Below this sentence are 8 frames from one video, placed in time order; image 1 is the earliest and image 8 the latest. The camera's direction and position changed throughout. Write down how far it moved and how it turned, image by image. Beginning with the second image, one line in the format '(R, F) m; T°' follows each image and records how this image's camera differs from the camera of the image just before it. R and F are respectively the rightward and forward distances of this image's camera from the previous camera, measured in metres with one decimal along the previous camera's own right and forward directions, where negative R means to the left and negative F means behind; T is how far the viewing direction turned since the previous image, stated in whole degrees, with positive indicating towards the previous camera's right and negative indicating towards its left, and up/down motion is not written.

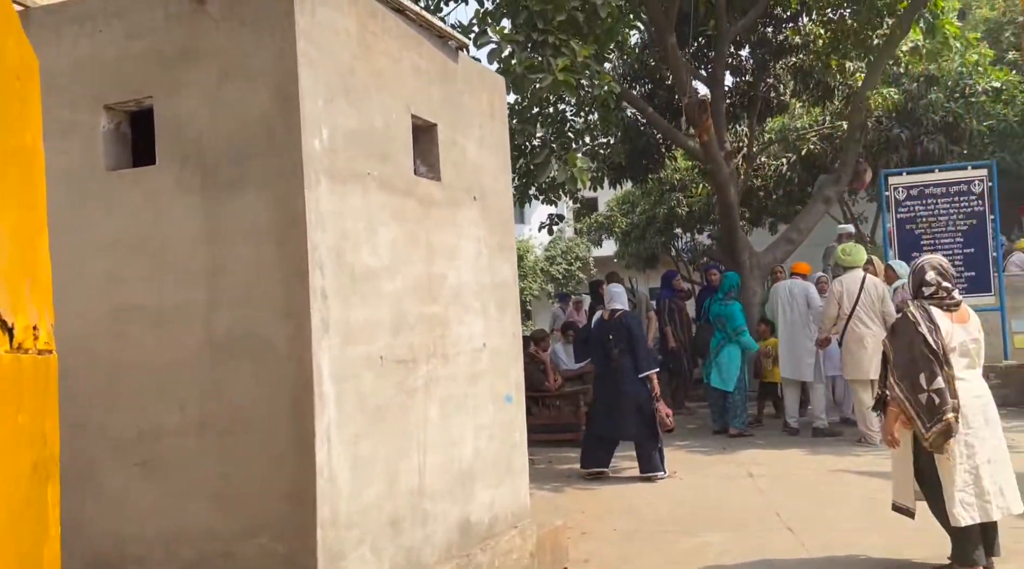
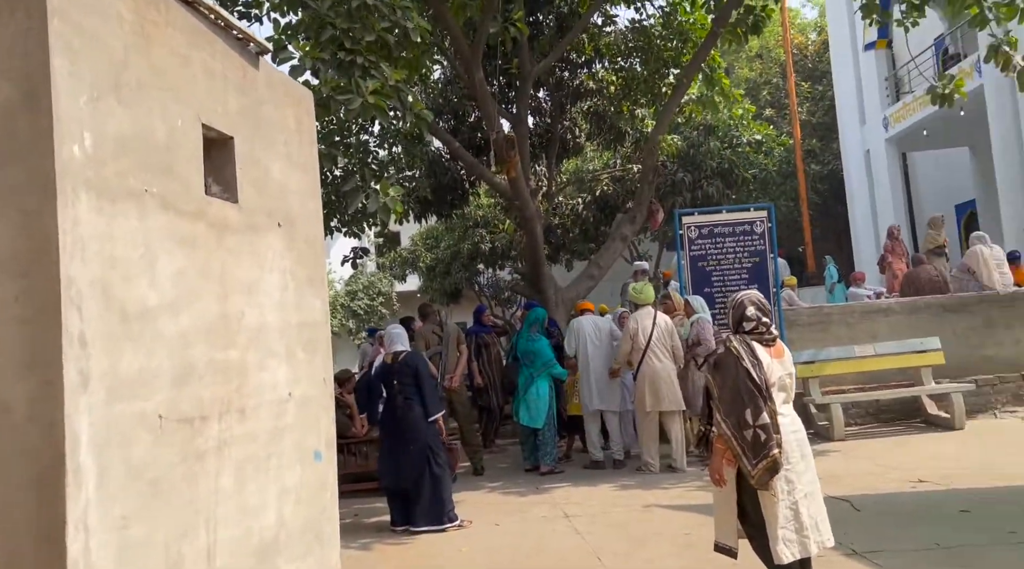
(0.0, +0.2) m; +14°
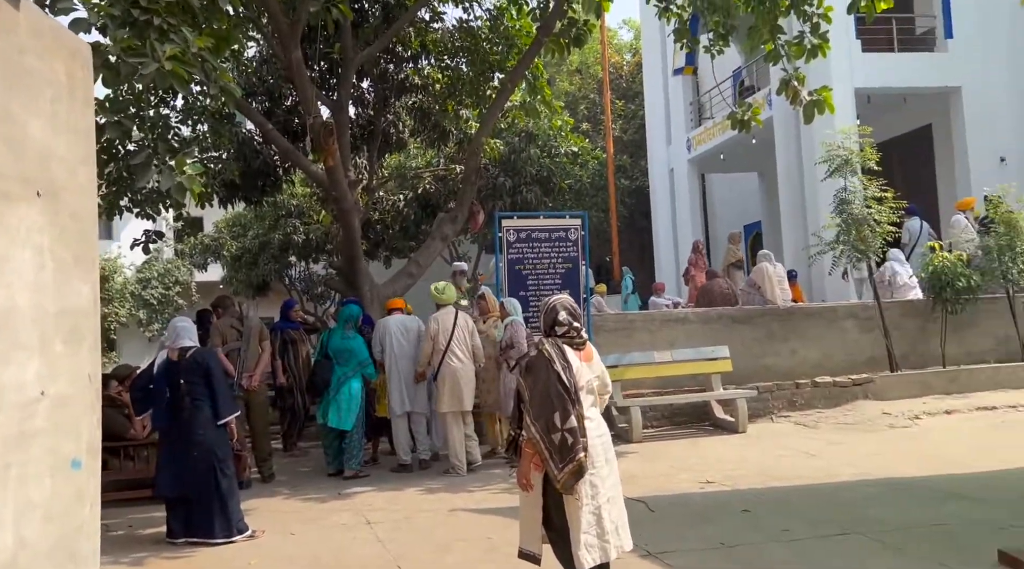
(0.0, +0.1) m; +13°
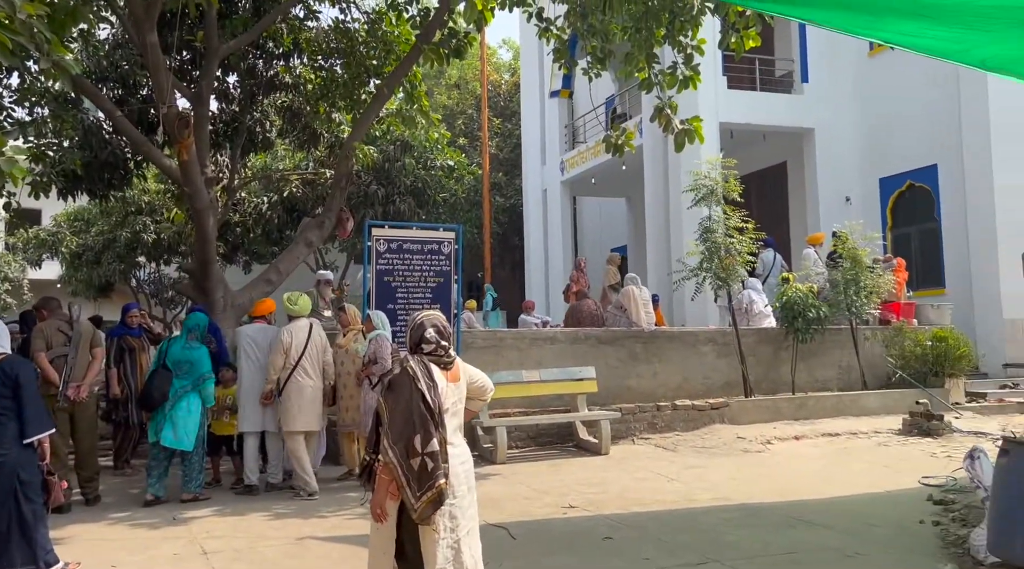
(0.0, +0.2) m; +9°
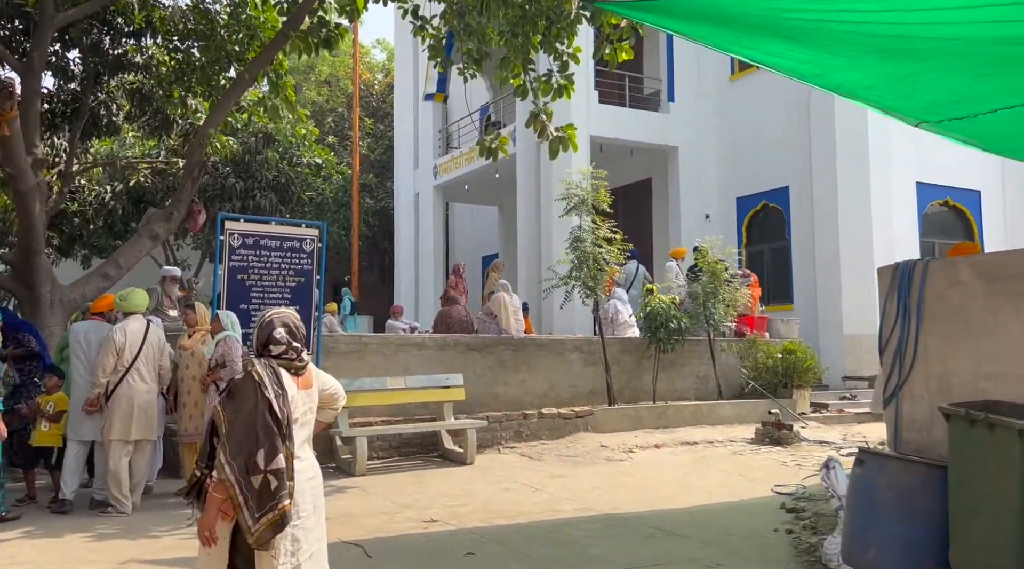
(0.0, +0.2) m; +9°
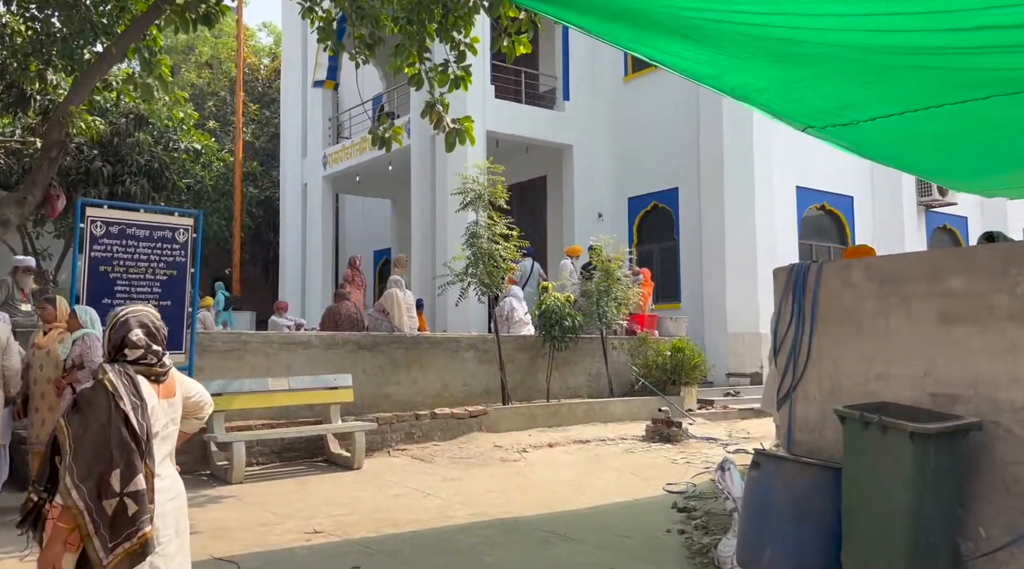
(0.0, +0.2) m; +7°
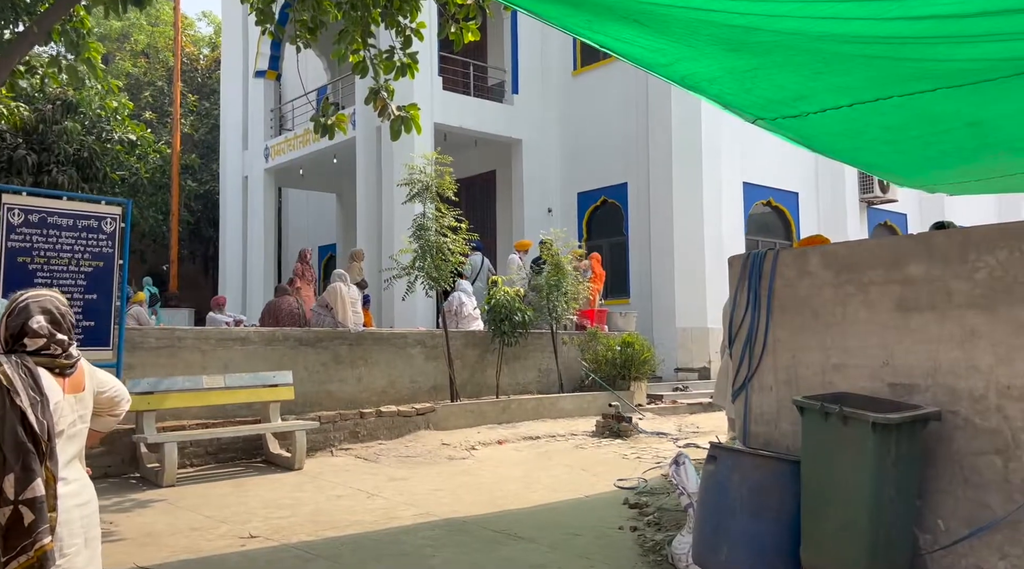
(0.0, +0.2) m; +3°
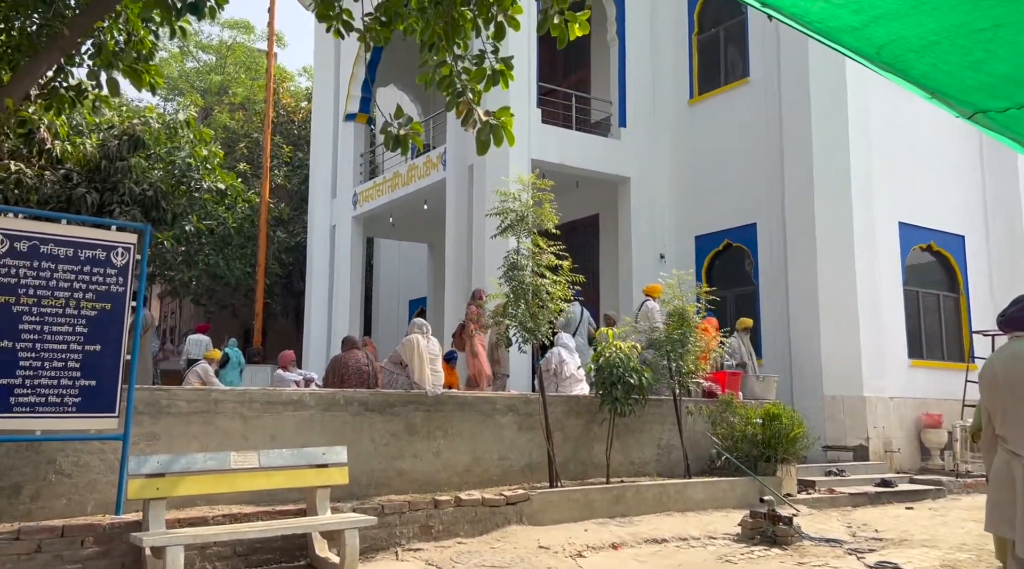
(-0.2, +2.0) m; -7°
